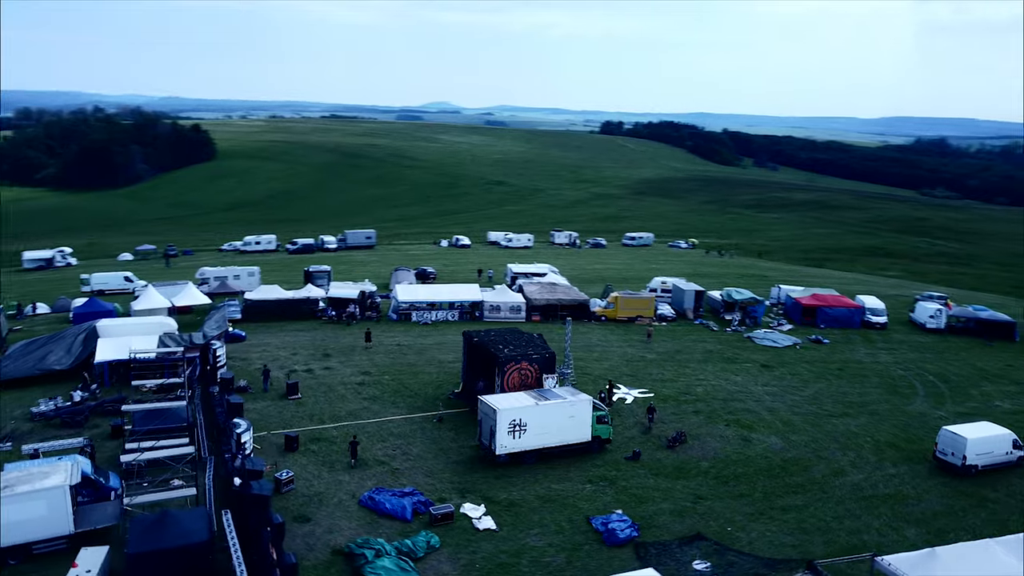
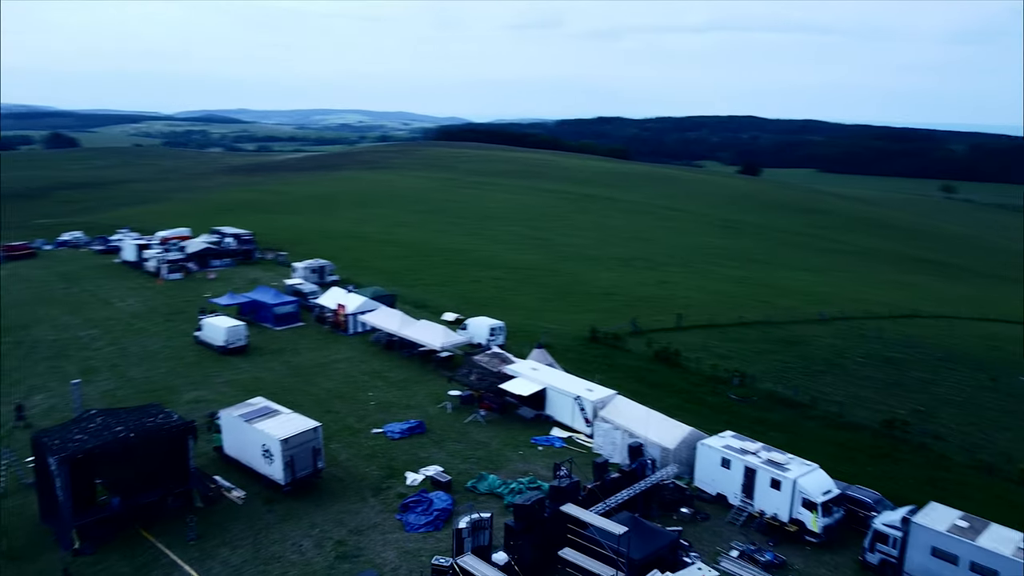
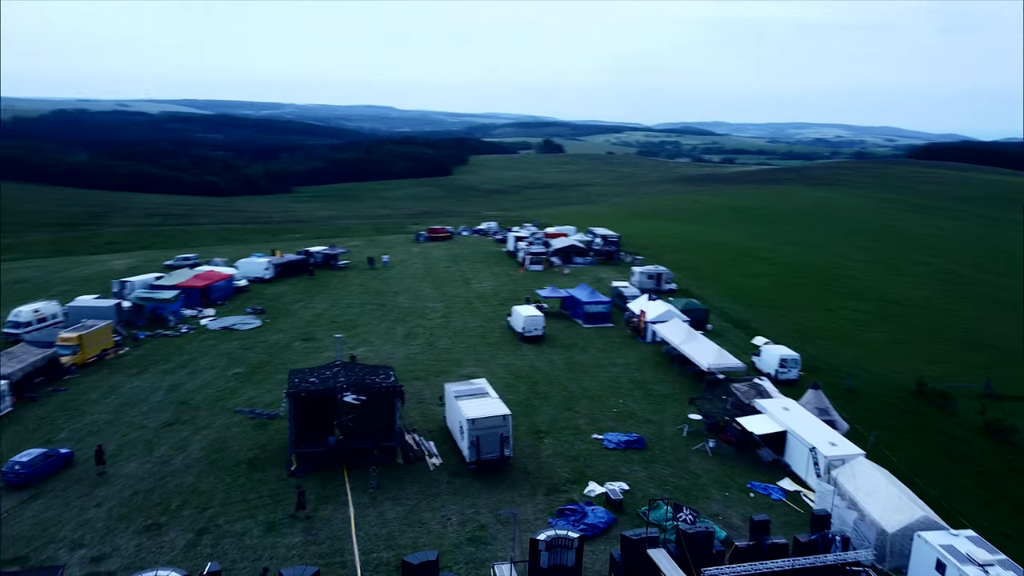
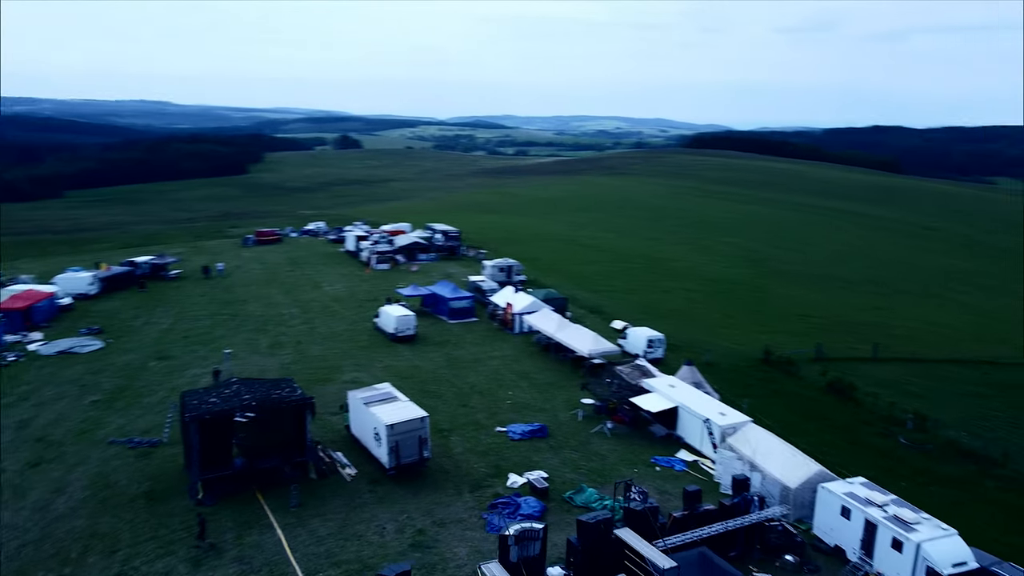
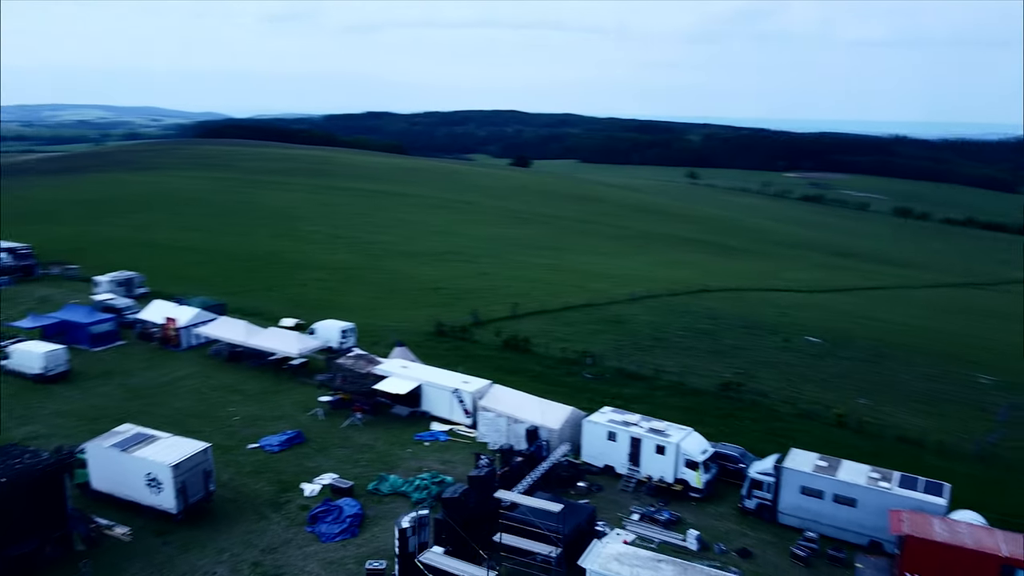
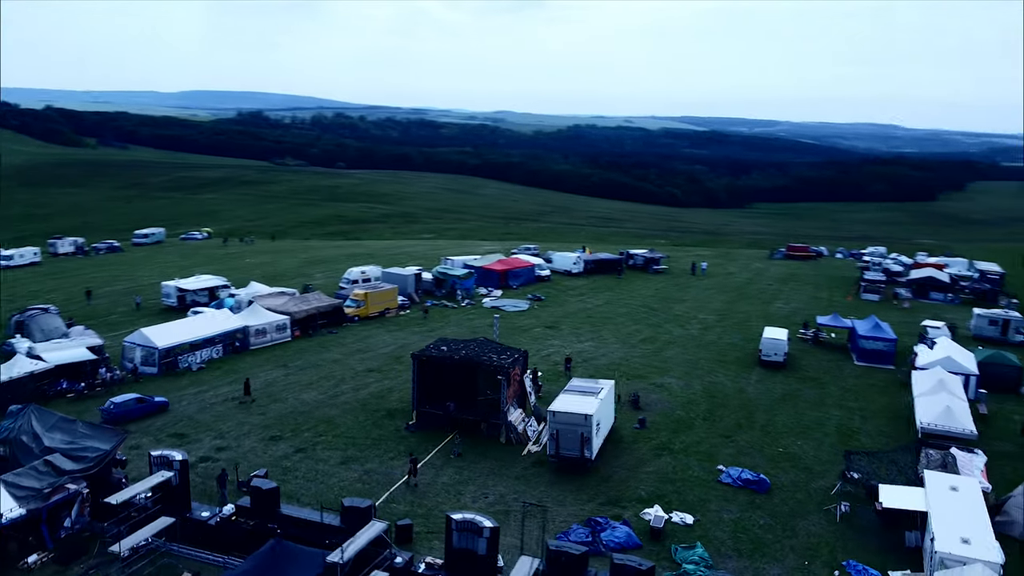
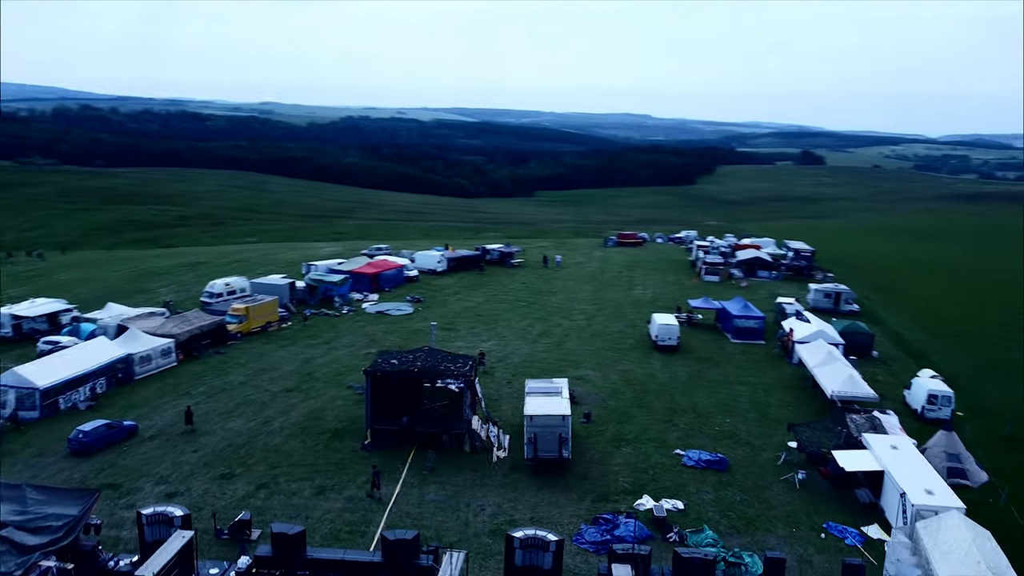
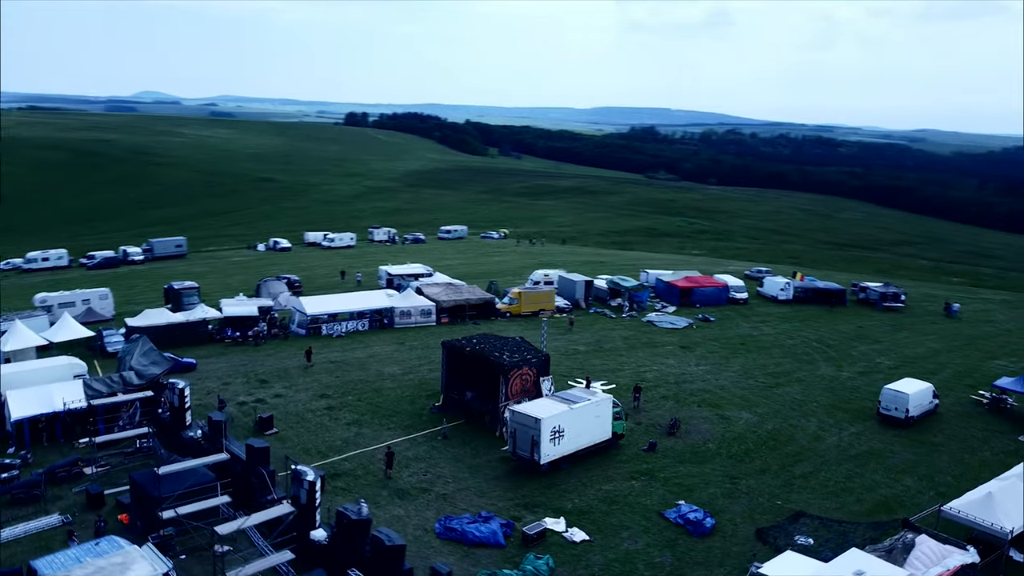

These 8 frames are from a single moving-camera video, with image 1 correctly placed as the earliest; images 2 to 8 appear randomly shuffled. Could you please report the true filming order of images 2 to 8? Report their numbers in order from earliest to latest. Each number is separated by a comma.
8, 6, 7, 3, 4, 2, 5
